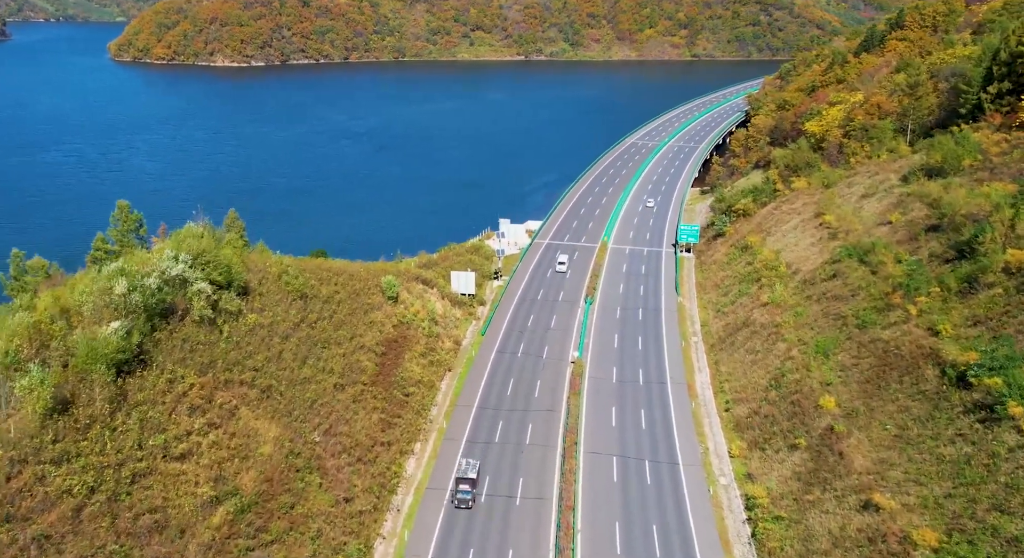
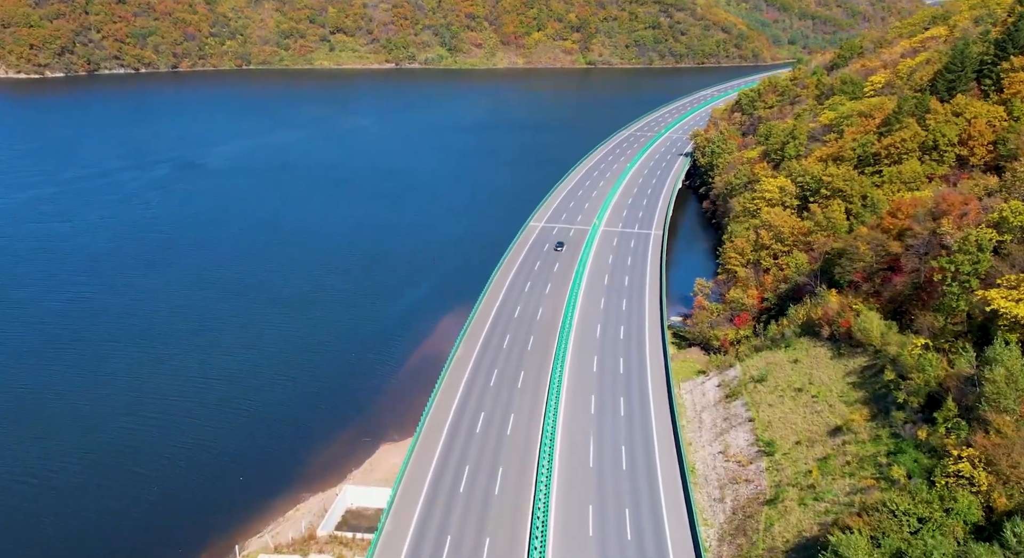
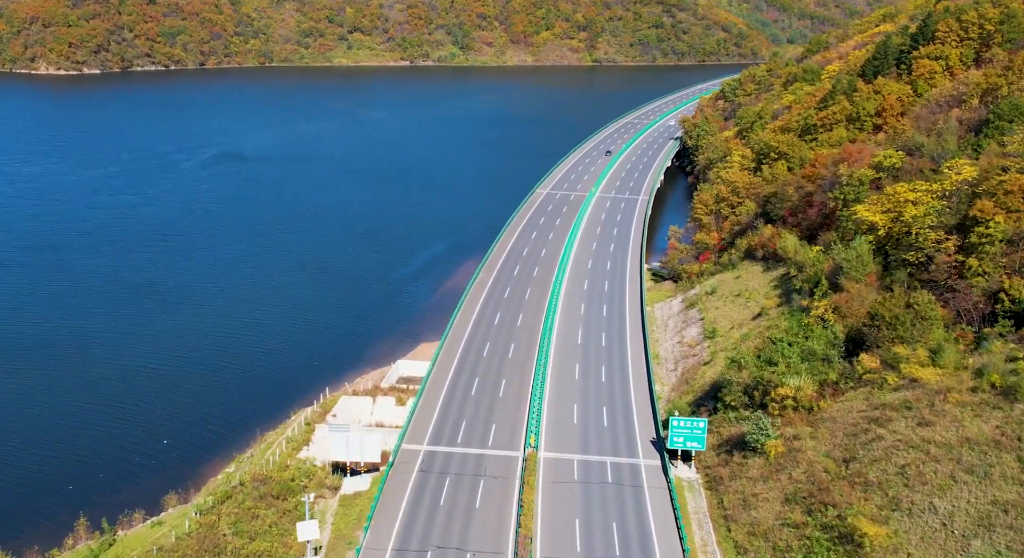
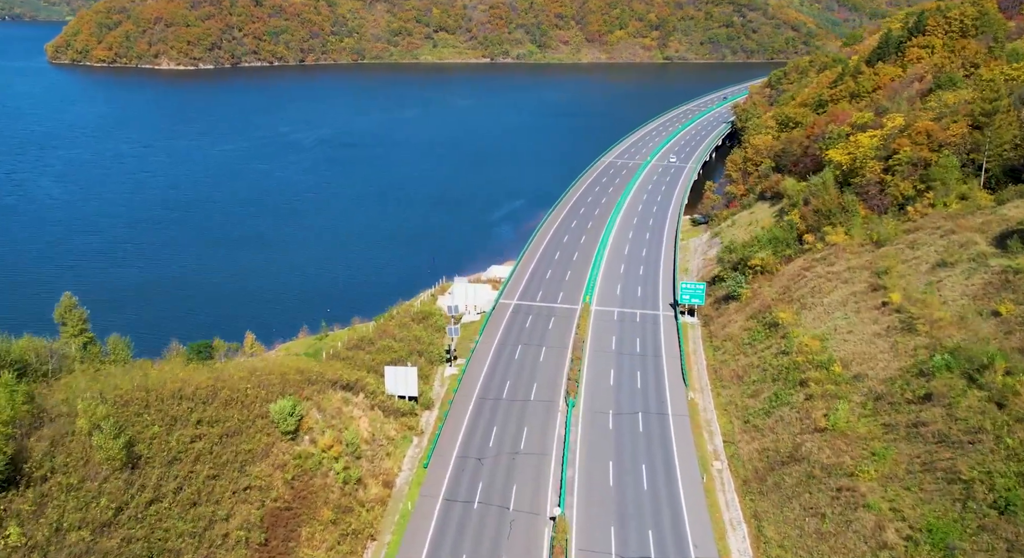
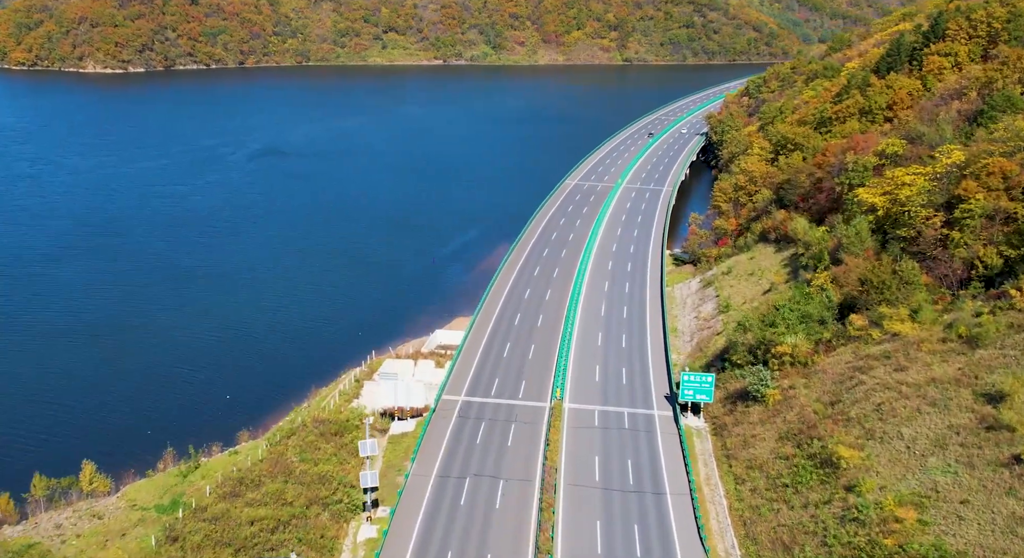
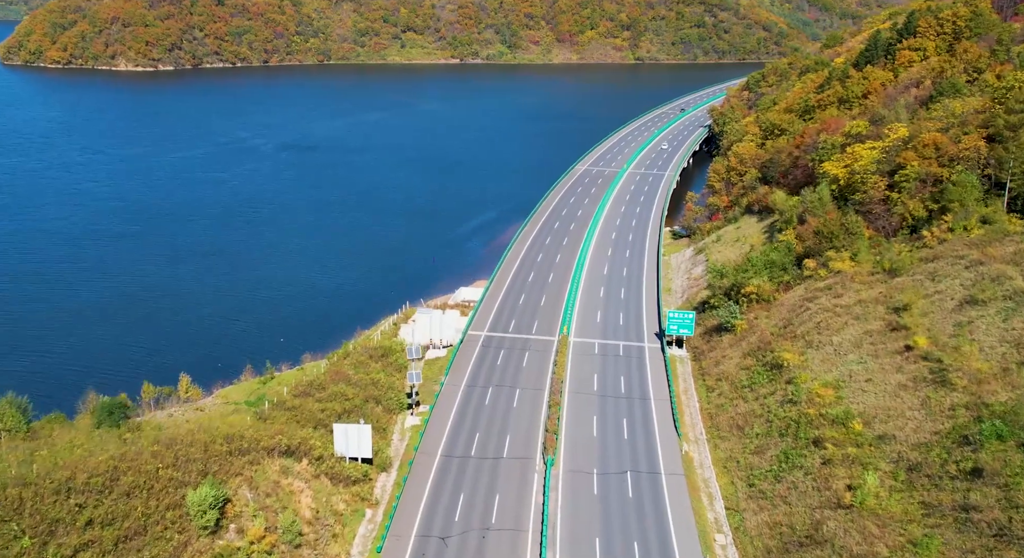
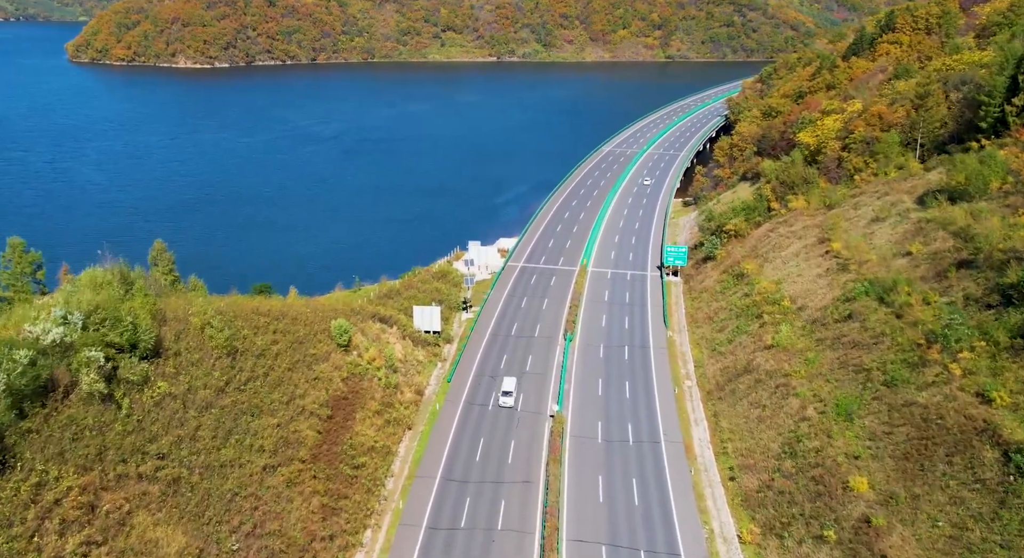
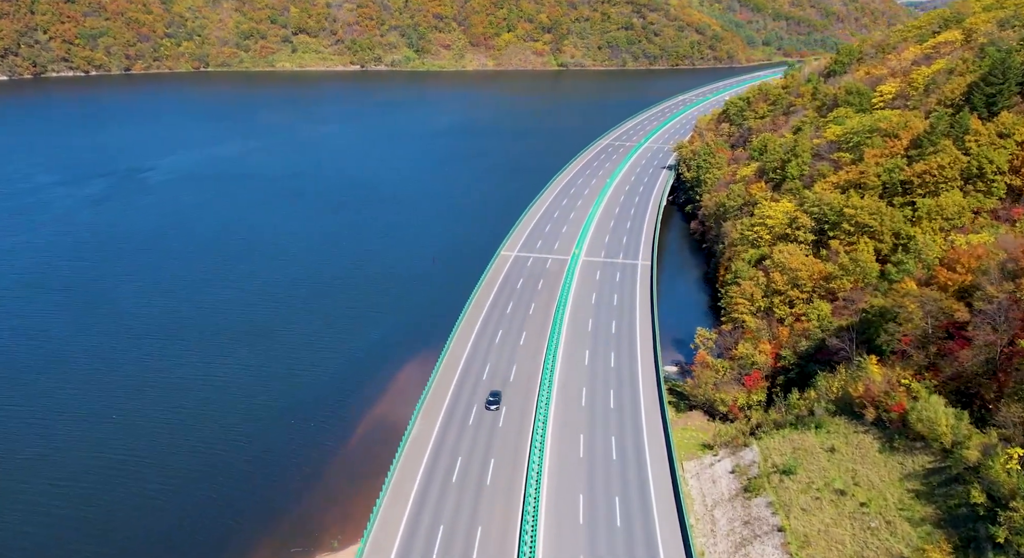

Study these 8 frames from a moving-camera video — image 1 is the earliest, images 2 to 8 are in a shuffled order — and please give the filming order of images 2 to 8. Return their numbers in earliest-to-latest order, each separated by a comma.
7, 4, 6, 5, 3, 2, 8
